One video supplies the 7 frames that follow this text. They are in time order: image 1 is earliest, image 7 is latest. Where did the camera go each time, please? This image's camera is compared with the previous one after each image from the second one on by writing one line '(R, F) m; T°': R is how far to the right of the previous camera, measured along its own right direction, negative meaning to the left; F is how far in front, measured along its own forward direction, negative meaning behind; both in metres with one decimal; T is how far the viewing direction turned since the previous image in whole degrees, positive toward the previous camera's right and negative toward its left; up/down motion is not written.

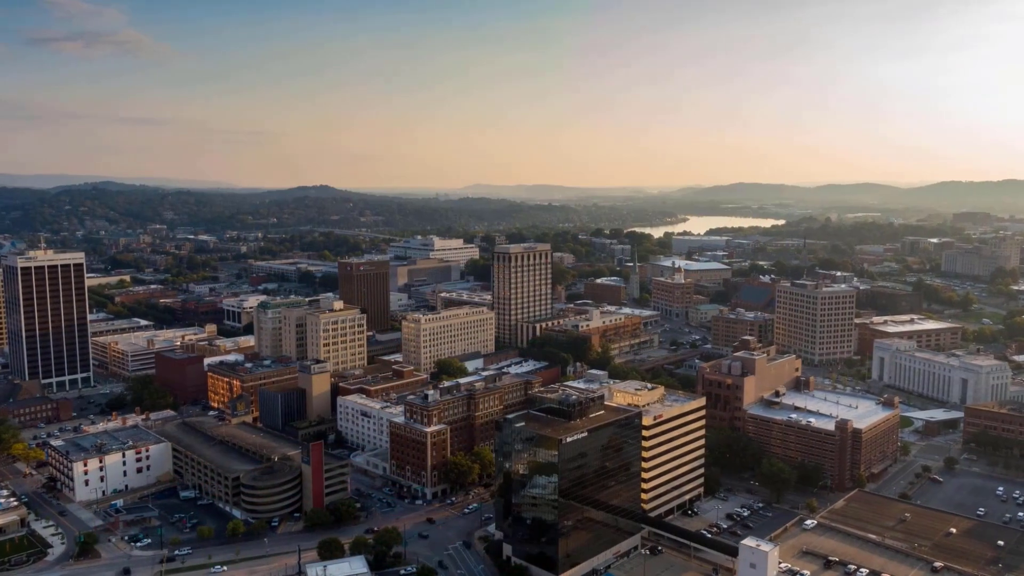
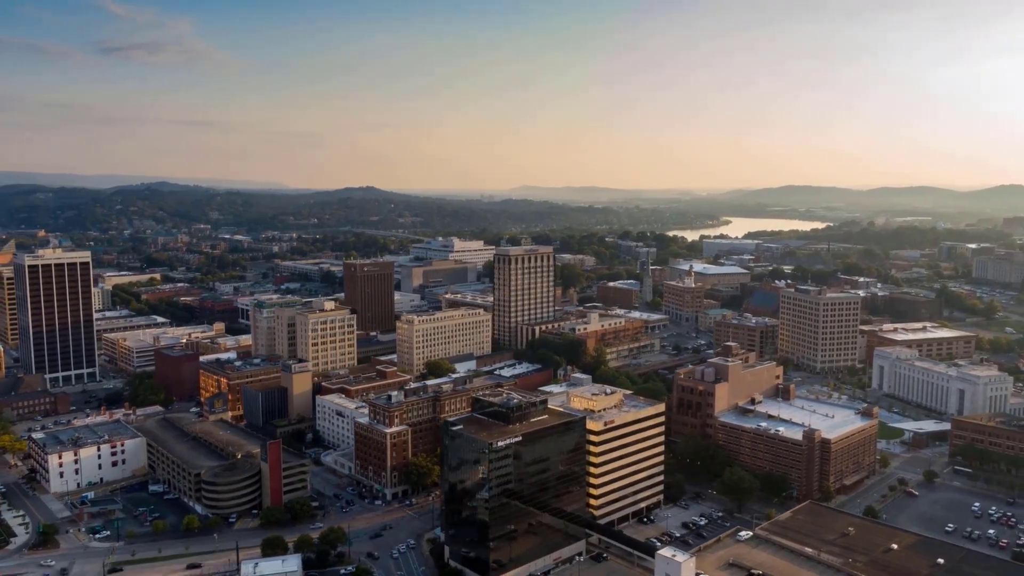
(+4.8, +0.2) m; -3°
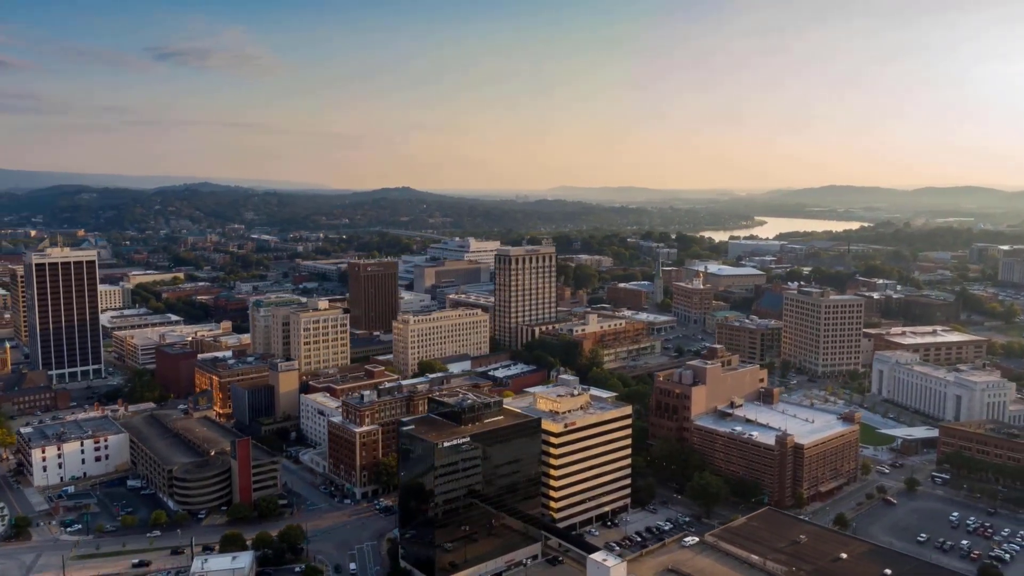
(+3.8, +0.2) m; -3°
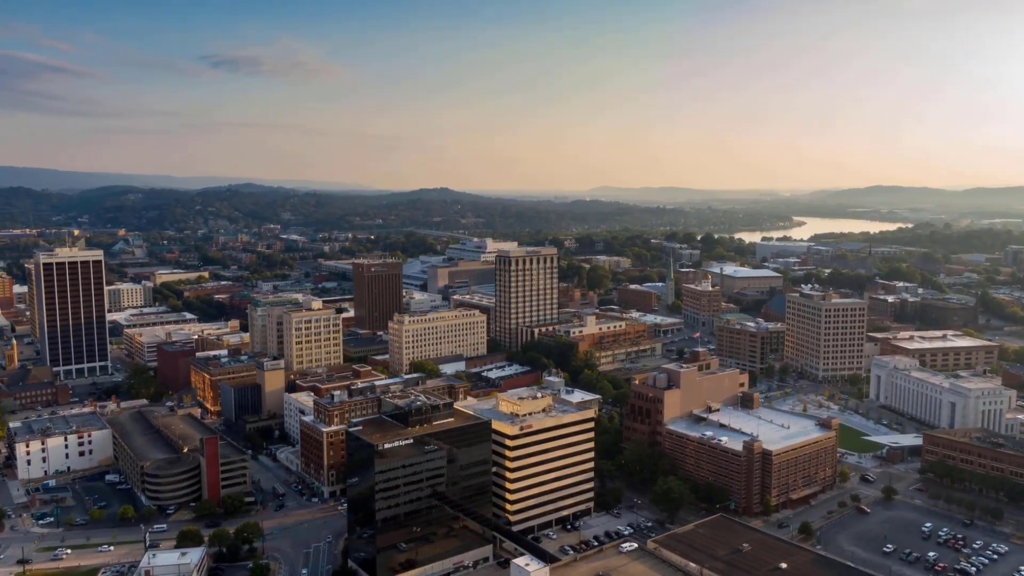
(+4.2, +0.2) m; -3°
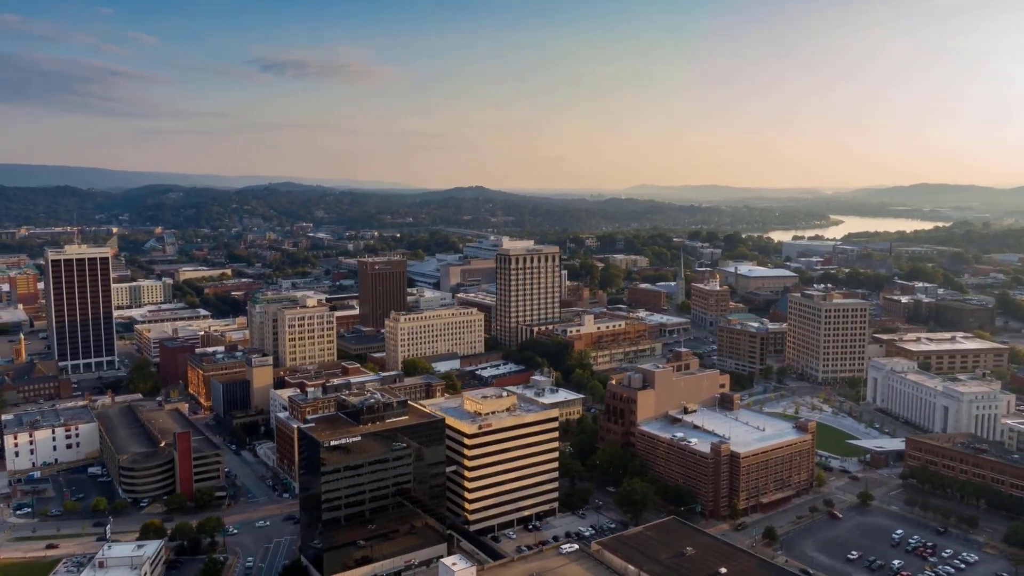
(+3.9, +0.2) m; -3°
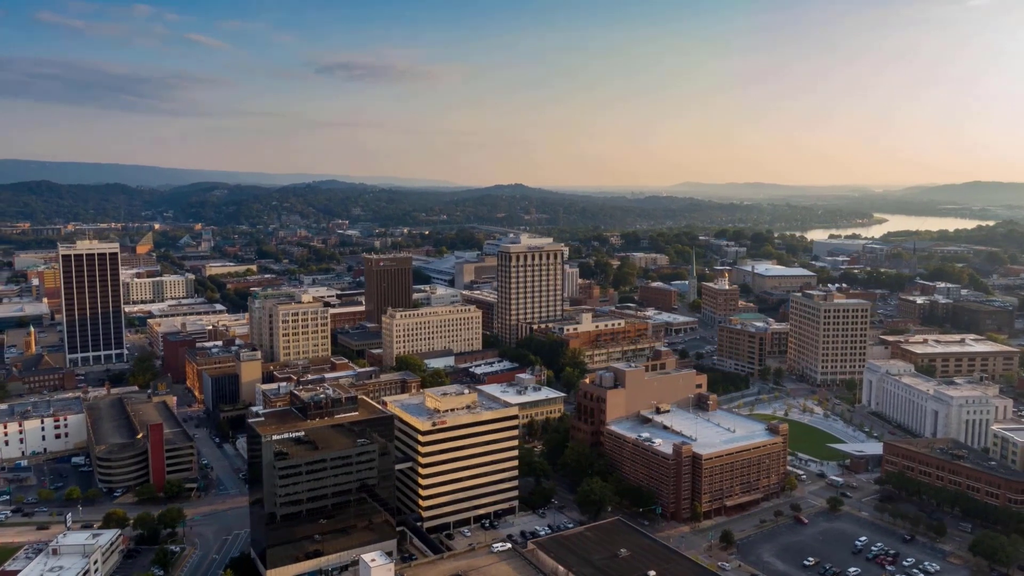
(+4.3, +0.2) m; -3°
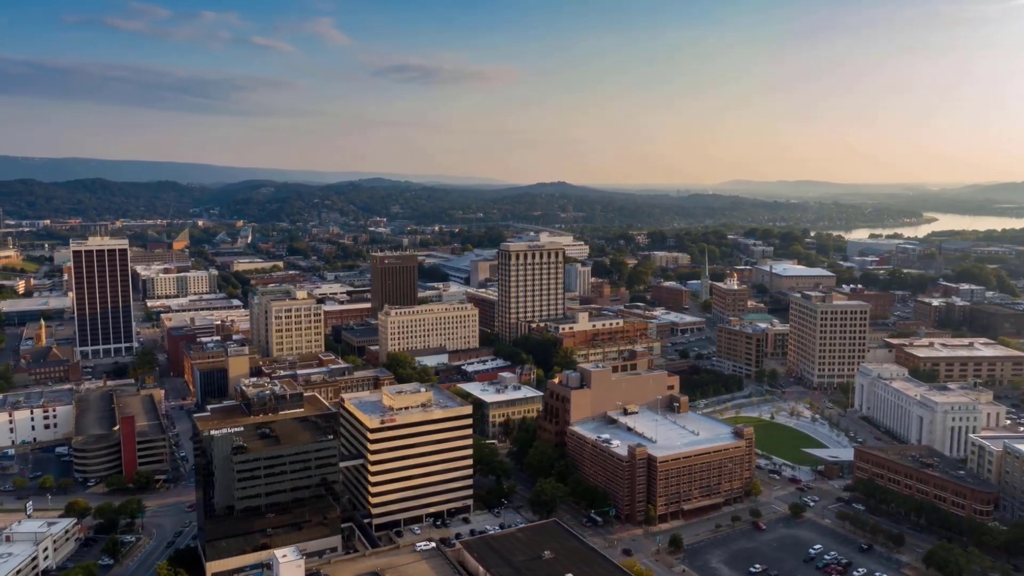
(+4.8, +0.3) m; -3°
